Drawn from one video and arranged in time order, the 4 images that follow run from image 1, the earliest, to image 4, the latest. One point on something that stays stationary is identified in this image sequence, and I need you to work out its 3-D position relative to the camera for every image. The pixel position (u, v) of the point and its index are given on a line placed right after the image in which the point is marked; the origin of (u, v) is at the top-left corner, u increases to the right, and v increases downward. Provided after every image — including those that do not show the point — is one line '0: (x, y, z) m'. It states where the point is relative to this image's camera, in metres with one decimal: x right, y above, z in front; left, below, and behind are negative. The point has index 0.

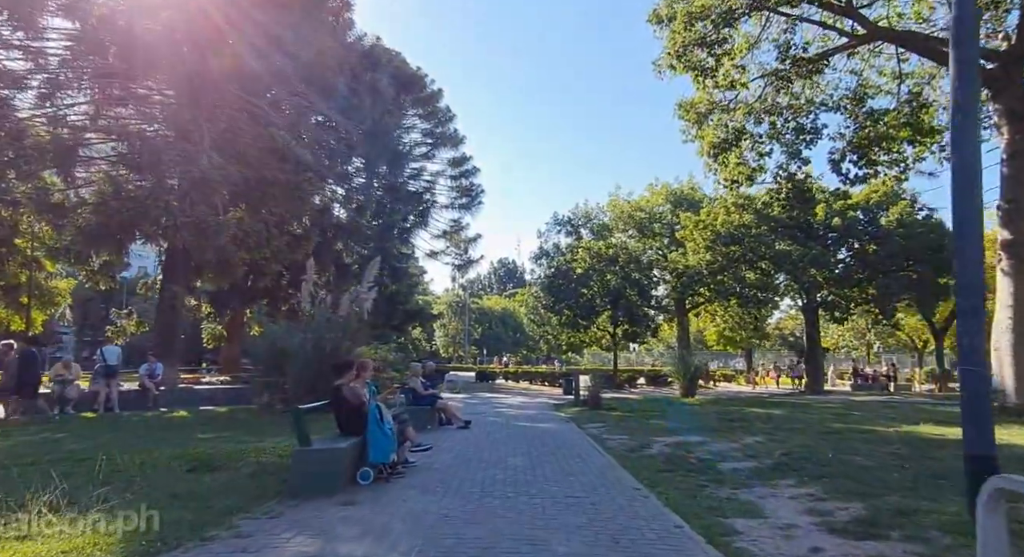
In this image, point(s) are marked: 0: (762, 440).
0: (+3.5, -2.3, +8.3) m
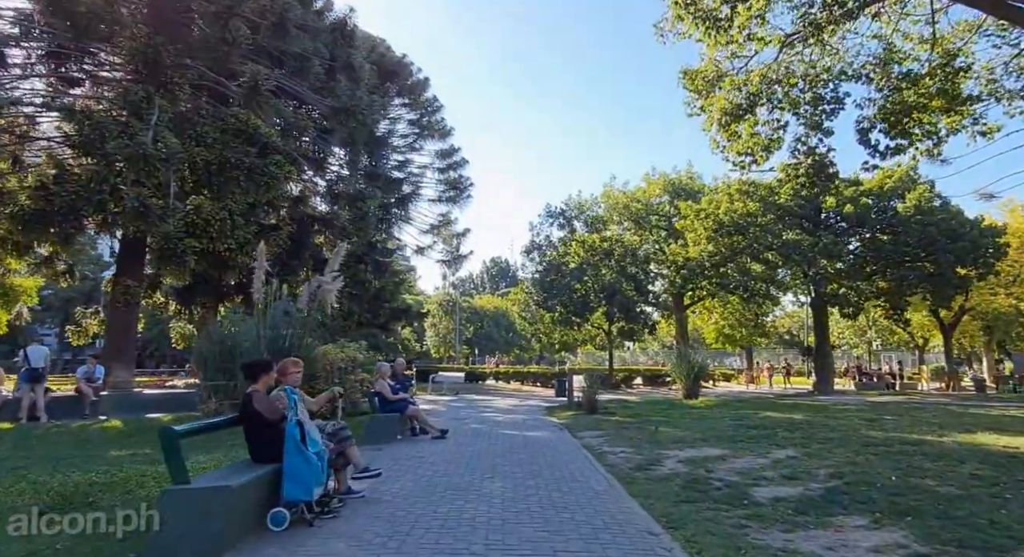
0: (+3.3, -2.0, +6.8) m
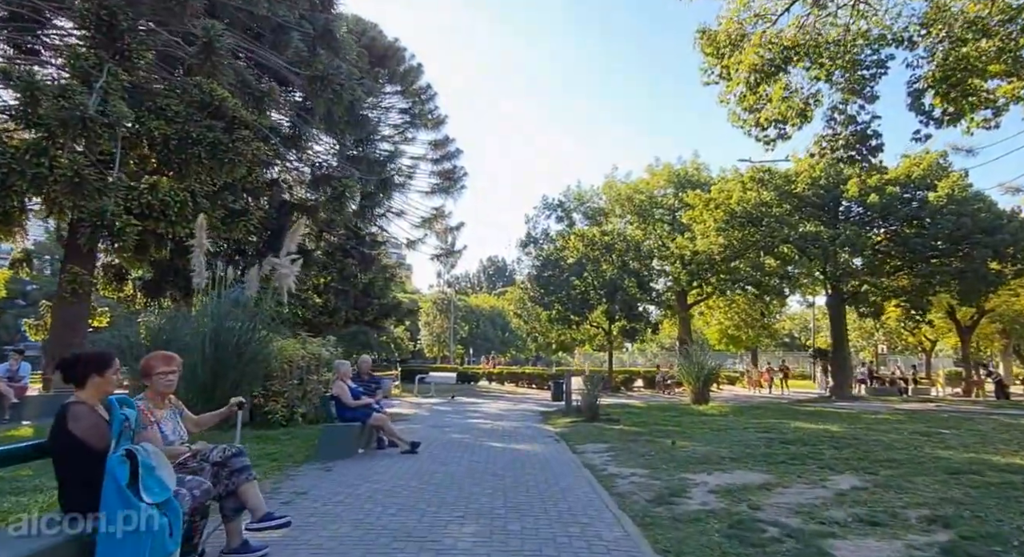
0: (+3.1, -1.8, +5.2) m
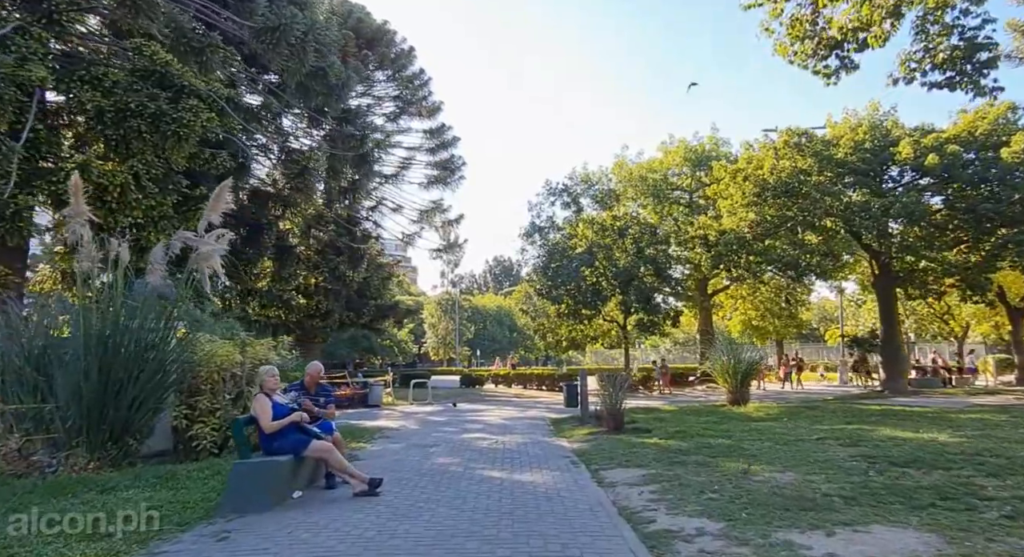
0: (+3.1, -1.4, +2.9) m
